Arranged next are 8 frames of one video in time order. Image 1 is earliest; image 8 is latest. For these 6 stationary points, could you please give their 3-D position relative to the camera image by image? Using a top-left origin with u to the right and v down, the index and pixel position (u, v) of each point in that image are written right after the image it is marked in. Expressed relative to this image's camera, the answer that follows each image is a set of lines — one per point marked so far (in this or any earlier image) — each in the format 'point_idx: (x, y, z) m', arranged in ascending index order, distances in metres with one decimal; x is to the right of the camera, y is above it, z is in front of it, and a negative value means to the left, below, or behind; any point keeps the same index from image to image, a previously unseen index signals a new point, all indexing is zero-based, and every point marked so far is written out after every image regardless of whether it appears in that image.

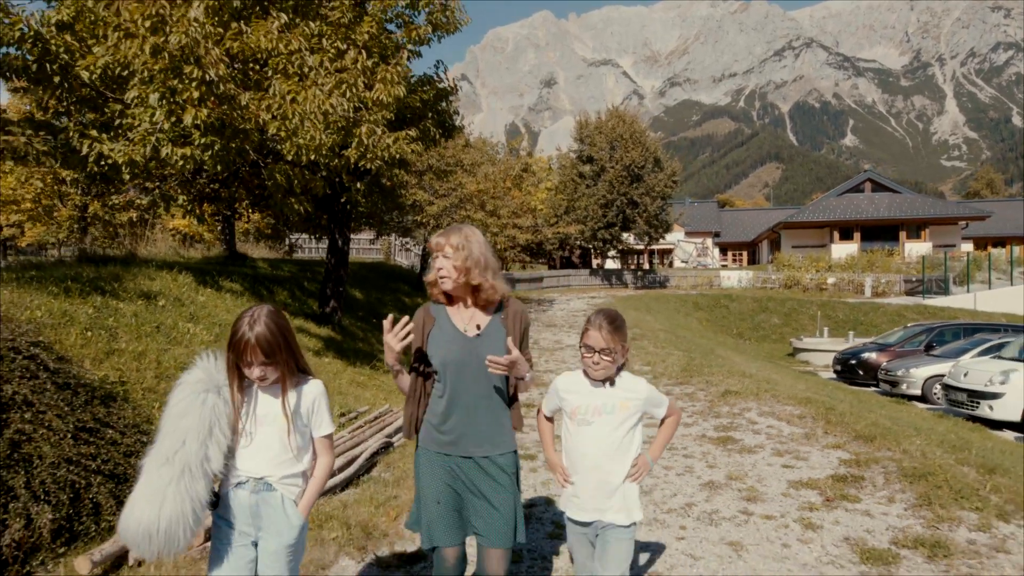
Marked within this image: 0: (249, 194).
0: (-5.5, +1.8, +13.0) m
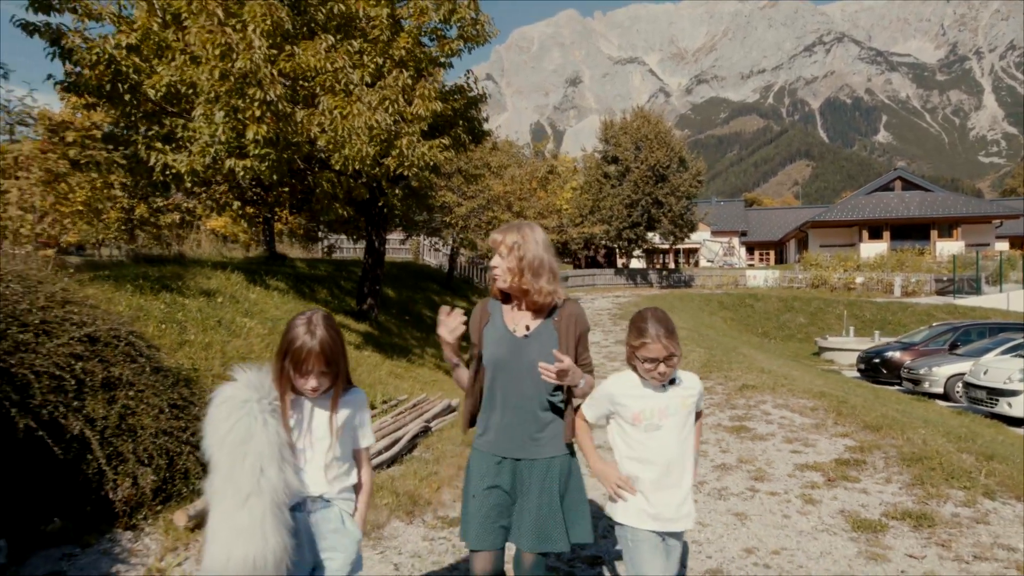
0: (-4.9, +1.9, +13.9) m
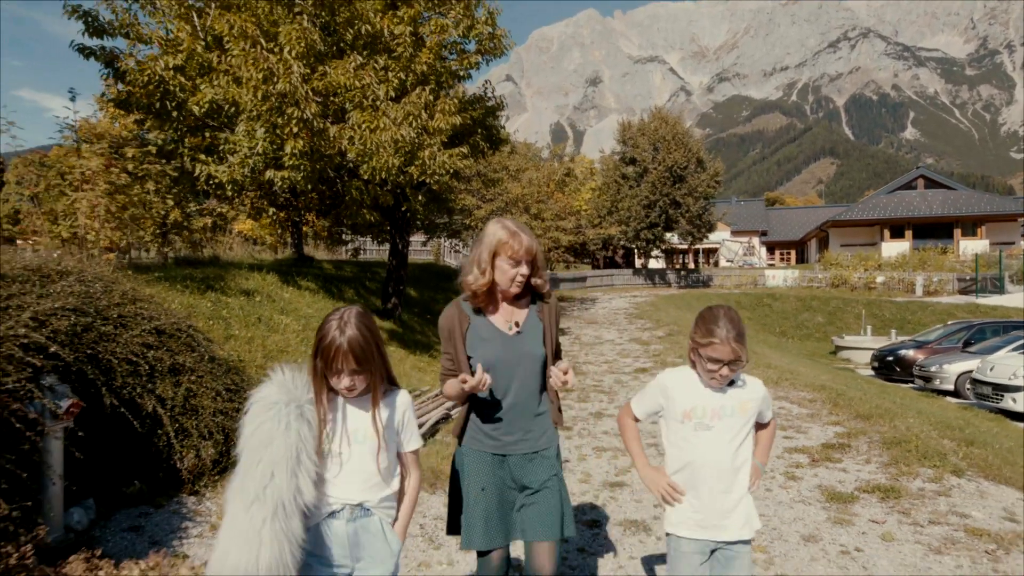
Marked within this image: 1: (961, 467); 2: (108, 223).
0: (-4.5, +1.9, +14.9) m
1: (+5.1, -2.0, +7.1) m
2: (-6.5, +1.0, +10.0) m
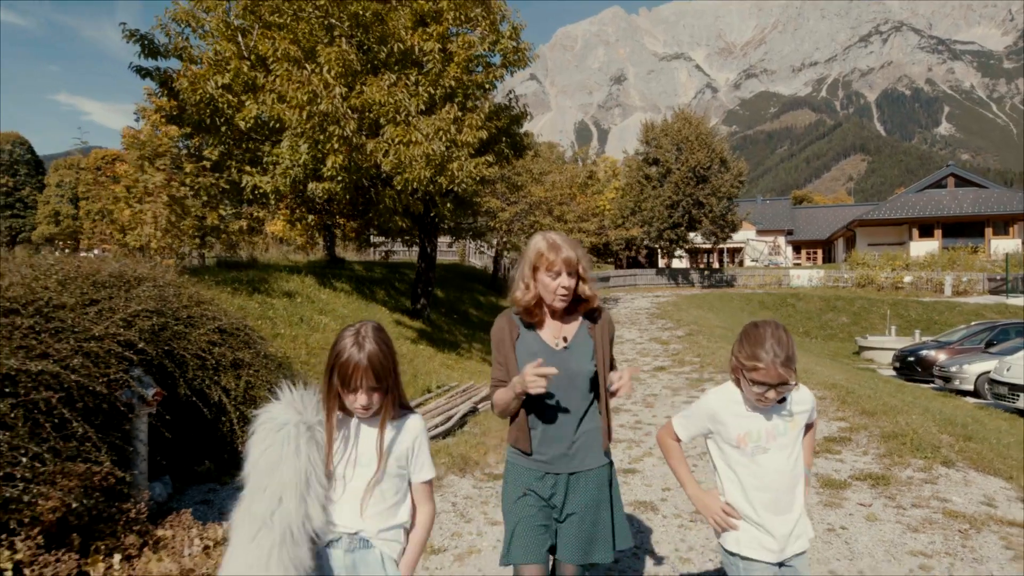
0: (-3.9, +1.8, +15.8) m
1: (+5.4, -2.1, +7.6) m
2: (-6.1, +1.0, +11.0) m
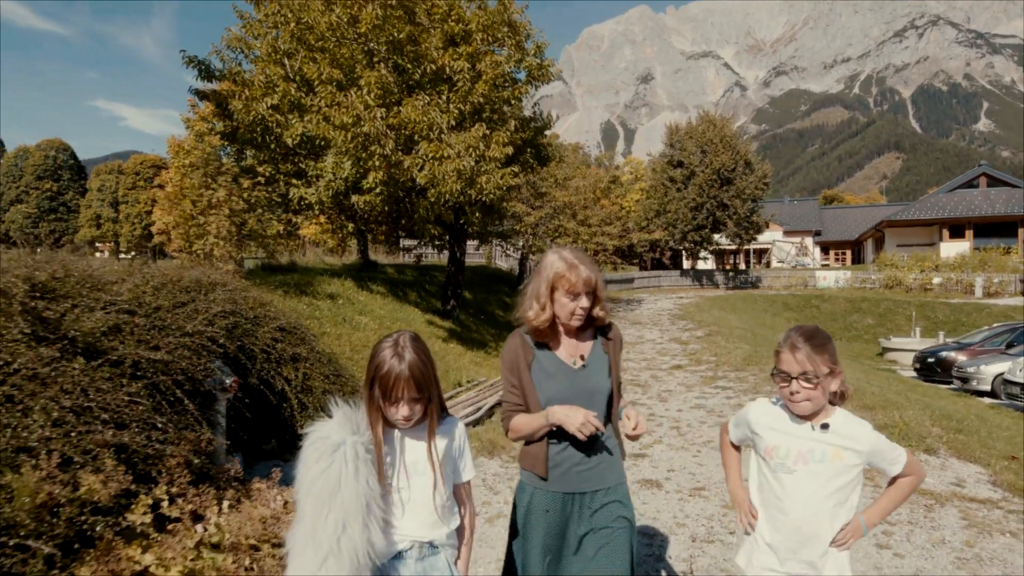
0: (-3.3, +1.8, +16.9) m
1: (+5.7, -2.1, +8.4) m
2: (-5.6, +0.9, +12.2) m
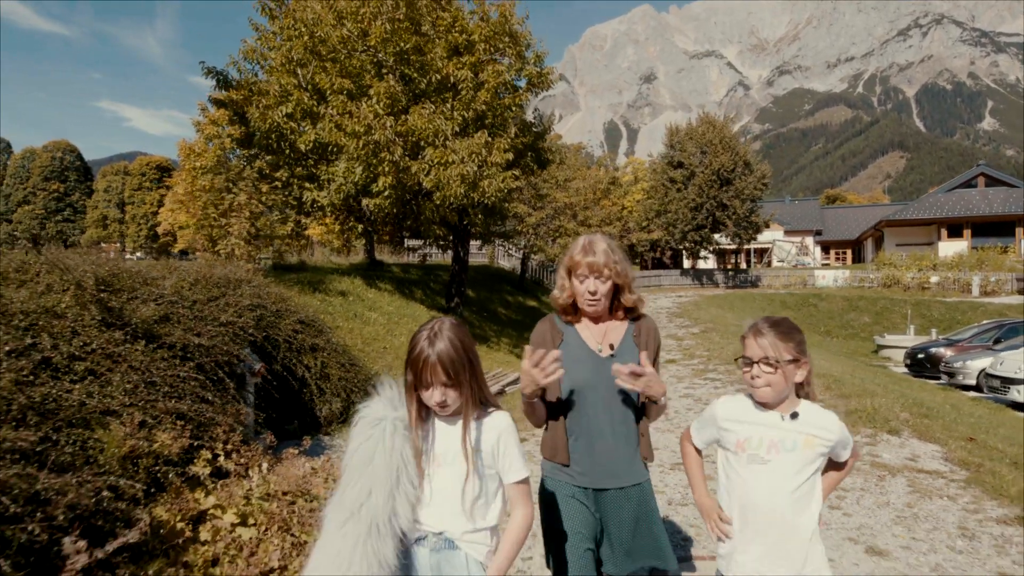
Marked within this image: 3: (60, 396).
0: (-3.3, +1.8, +17.7) m
1: (+5.7, -2.1, +9.2) m
2: (-5.6, +1.0, +13.1) m
3: (-3.1, -0.7, +4.2) m
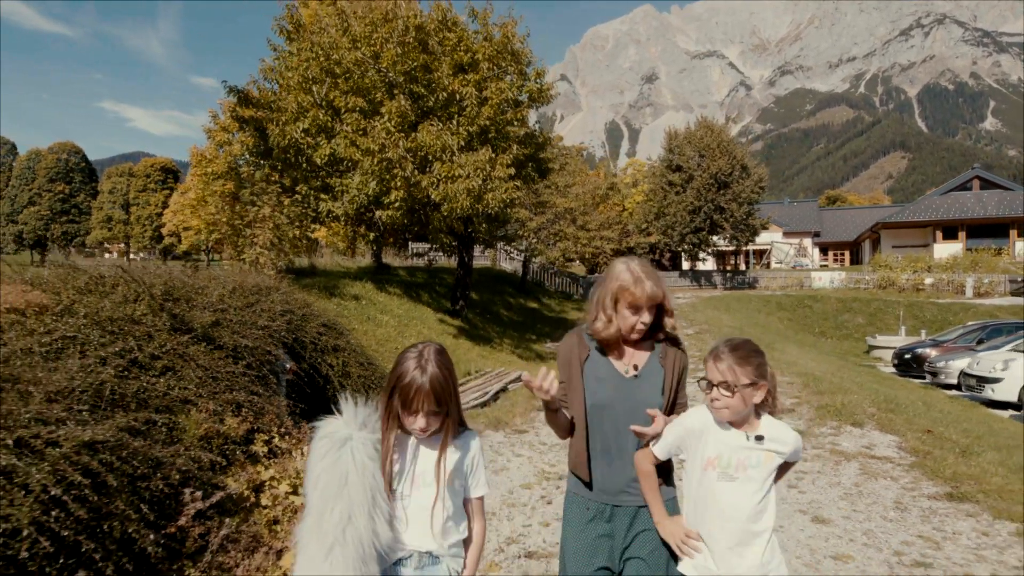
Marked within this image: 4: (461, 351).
0: (-3.2, +1.7, +18.8) m
1: (+5.7, -2.2, +10.2) m
2: (-5.5, +0.9, +14.1) m
3: (-3.0, -0.8, +5.2) m
4: (-1.3, -1.6, +15.8) m
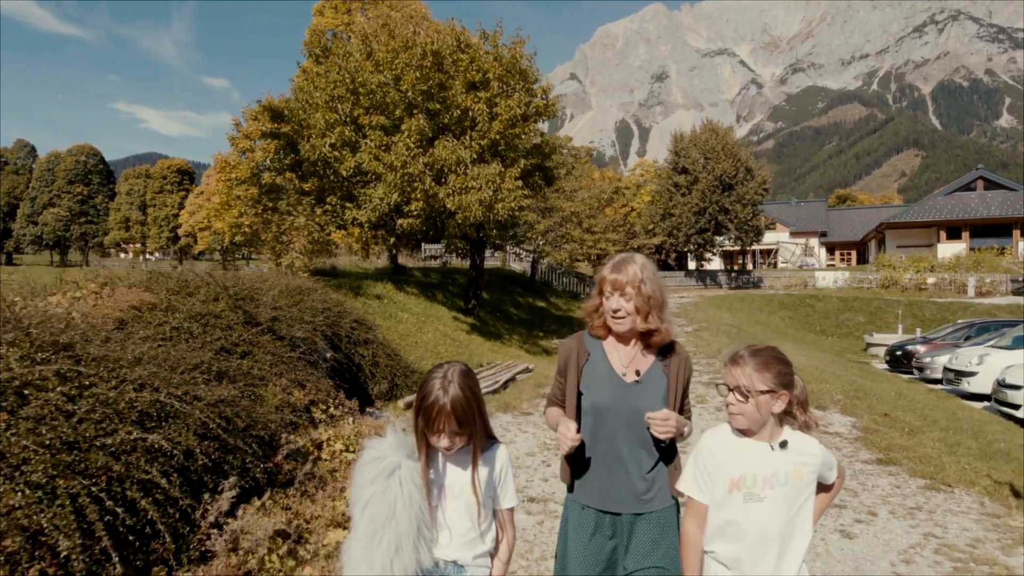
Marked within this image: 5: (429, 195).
0: (-2.9, +1.7, +20.3) m
1: (+5.8, -2.2, +11.6) m
2: (-5.4, +0.9, +15.7) m
3: (-3.0, -0.9, +6.8) m
4: (-1.1, -1.6, +17.3) m
5: (-2.2, +2.5, +16.0) m
